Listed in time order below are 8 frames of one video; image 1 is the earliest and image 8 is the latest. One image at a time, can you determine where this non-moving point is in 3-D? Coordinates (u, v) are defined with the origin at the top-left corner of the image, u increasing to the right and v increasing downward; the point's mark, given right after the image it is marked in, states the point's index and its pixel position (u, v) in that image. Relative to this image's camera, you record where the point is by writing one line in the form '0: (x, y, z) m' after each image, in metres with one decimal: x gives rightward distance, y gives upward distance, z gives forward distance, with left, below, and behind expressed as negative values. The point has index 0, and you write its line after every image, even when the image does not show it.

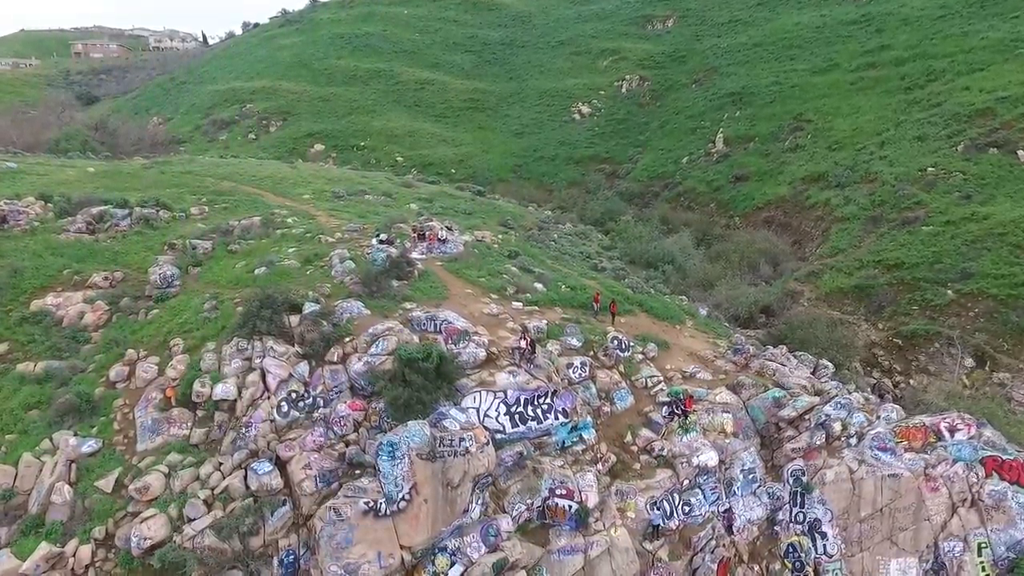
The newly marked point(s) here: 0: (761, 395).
0: (+7.9, -3.4, +19.4) m
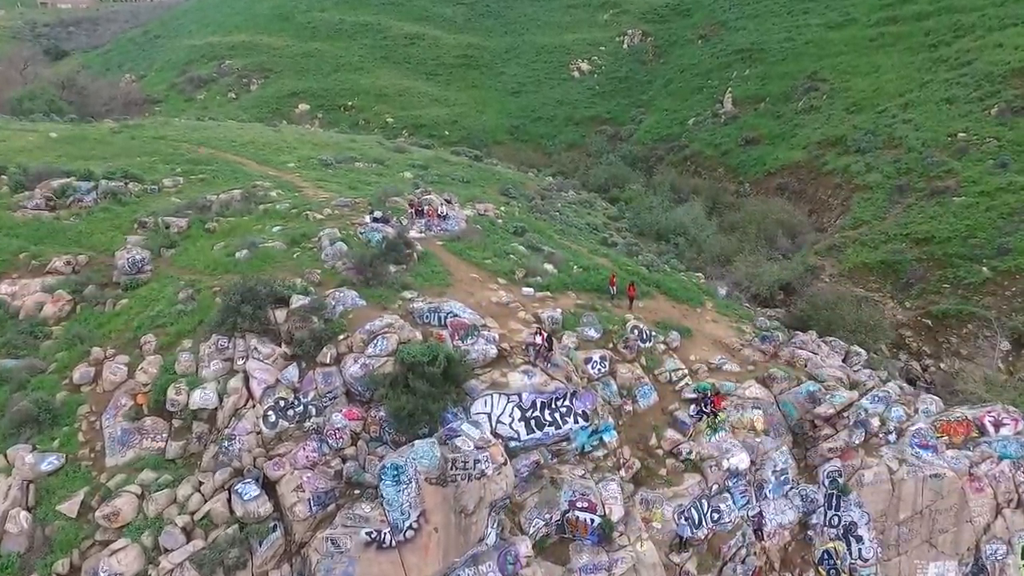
0: (+8.2, -3.0, +17.8) m
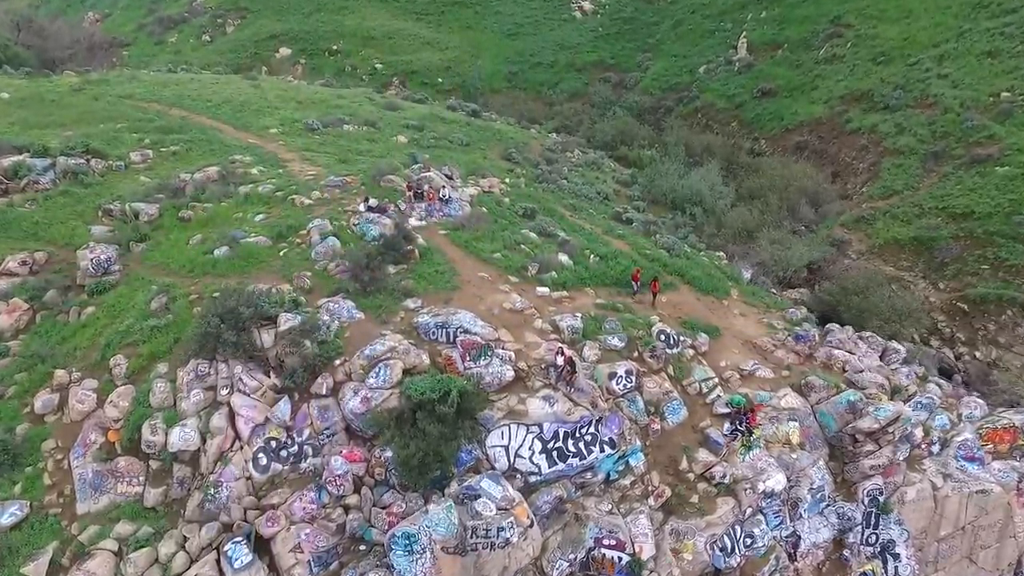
0: (+8.6, -3.0, +16.4) m
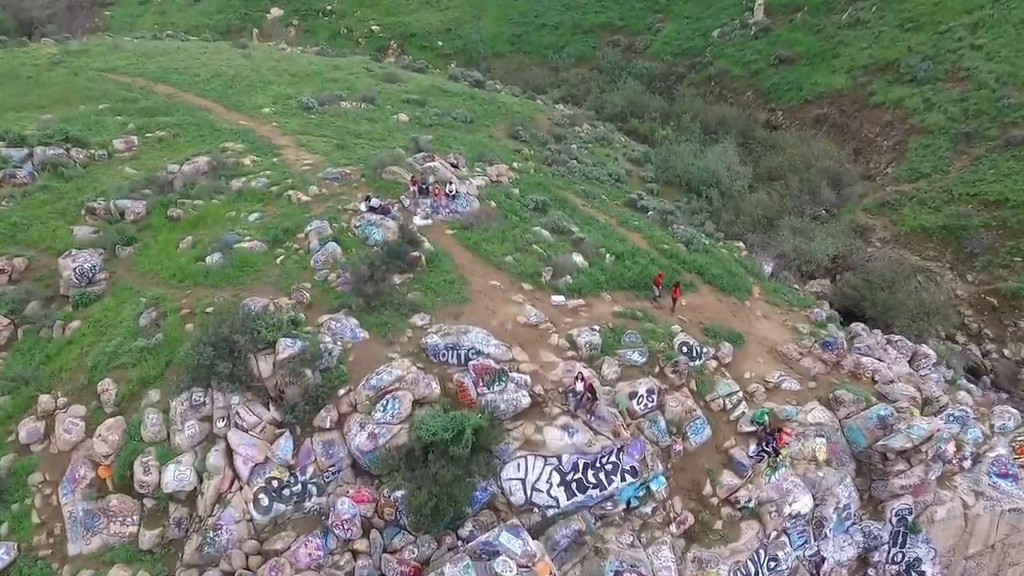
0: (+8.9, -3.2, +15.6) m
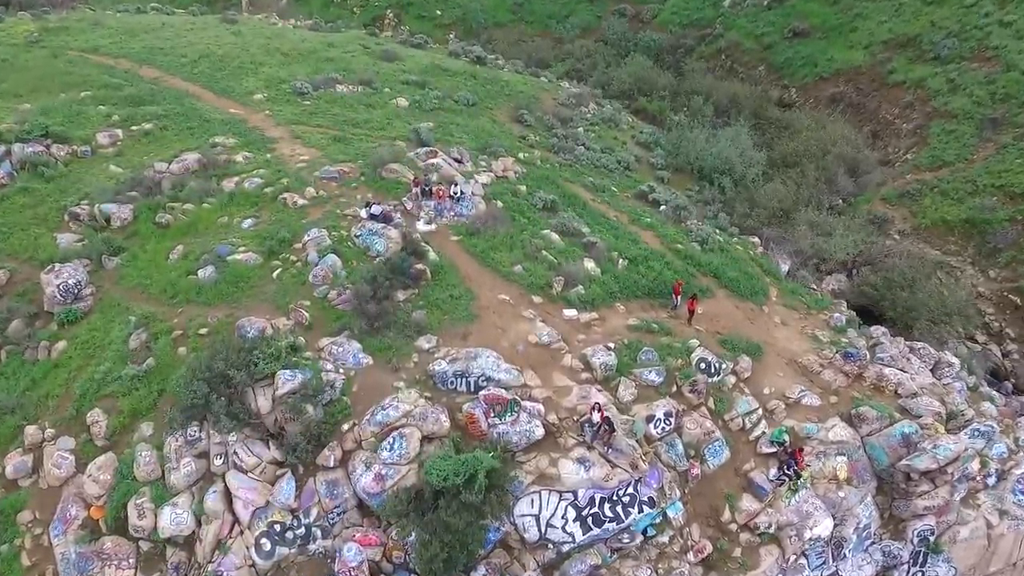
0: (+9.2, -3.5, +15.0) m
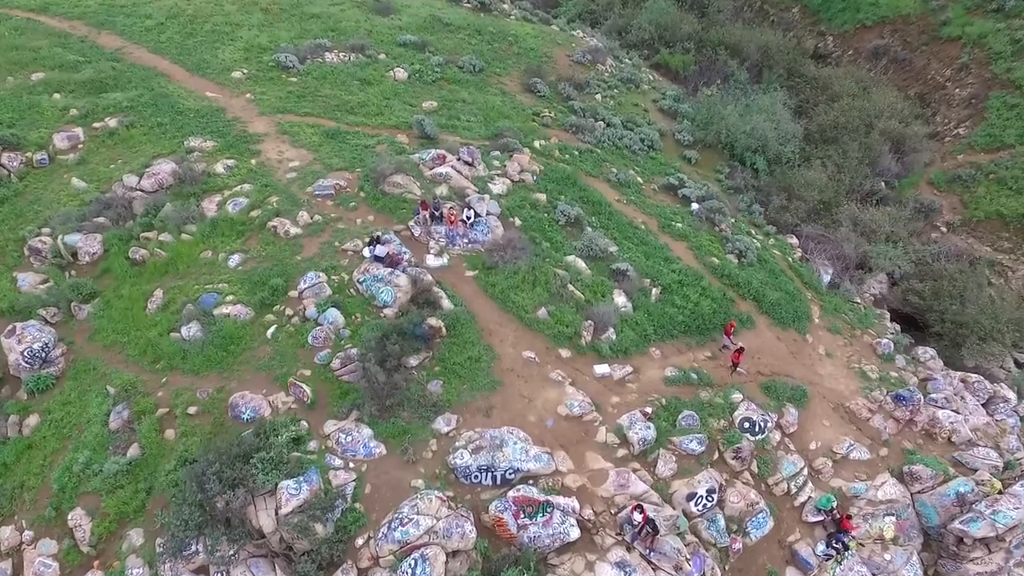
0: (+9.7, -4.6, +13.9) m
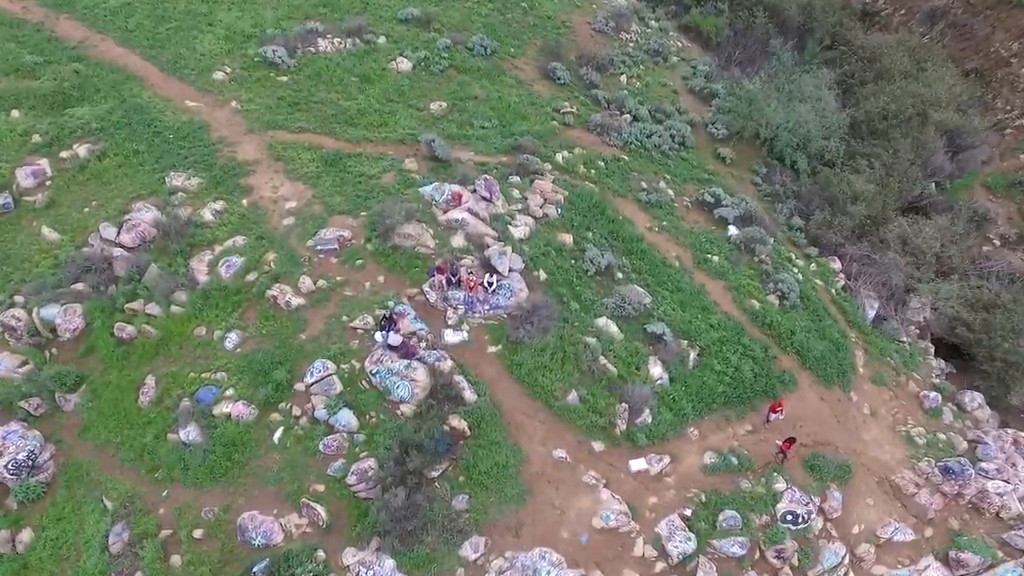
0: (+10.3, -6.2, +13.4) m
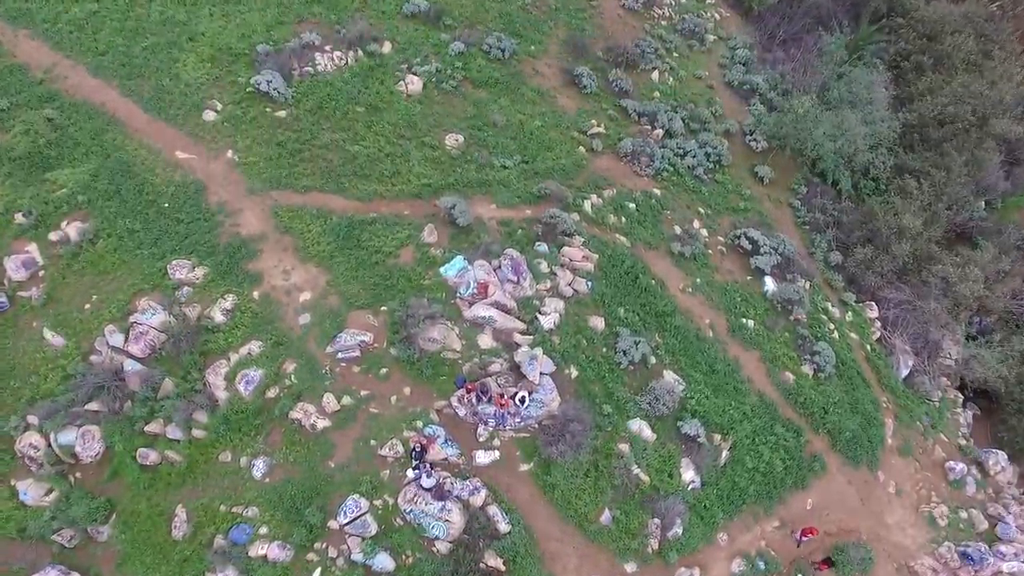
0: (+11.0, -8.4, +14.1) m
